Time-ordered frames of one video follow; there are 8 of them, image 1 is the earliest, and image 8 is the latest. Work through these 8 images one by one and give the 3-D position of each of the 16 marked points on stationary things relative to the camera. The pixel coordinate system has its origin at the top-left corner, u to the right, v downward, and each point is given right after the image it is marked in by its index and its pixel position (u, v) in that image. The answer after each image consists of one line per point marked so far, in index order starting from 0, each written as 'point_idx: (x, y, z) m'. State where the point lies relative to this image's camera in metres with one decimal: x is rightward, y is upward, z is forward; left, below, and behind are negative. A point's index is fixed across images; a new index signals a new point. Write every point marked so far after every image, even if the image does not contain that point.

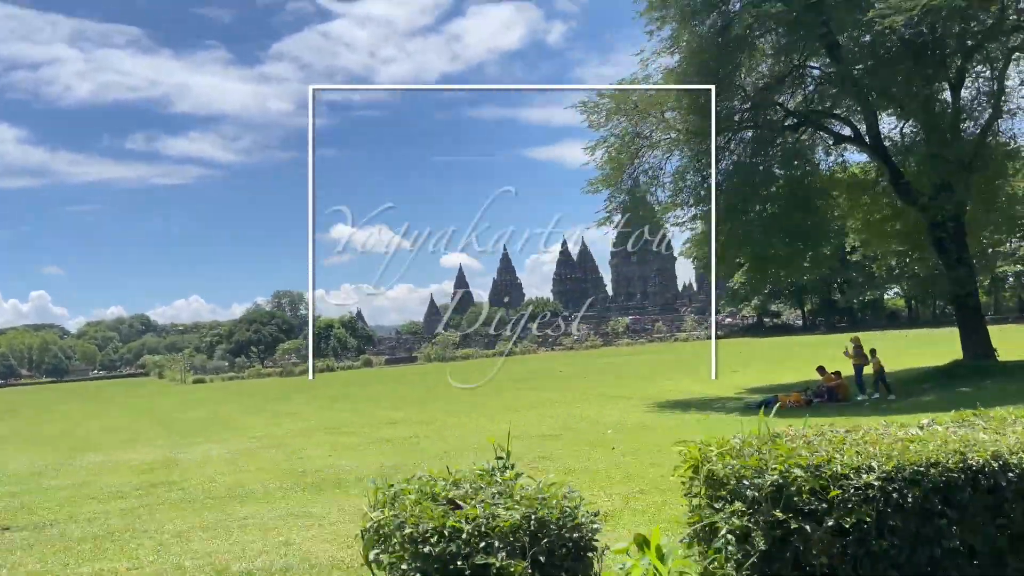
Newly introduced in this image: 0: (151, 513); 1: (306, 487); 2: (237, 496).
0: (-3.4, -2.1, +7.3) m
1: (-2.1, -2.0, +8.0) m
2: (-2.8, -2.1, +8.1) m
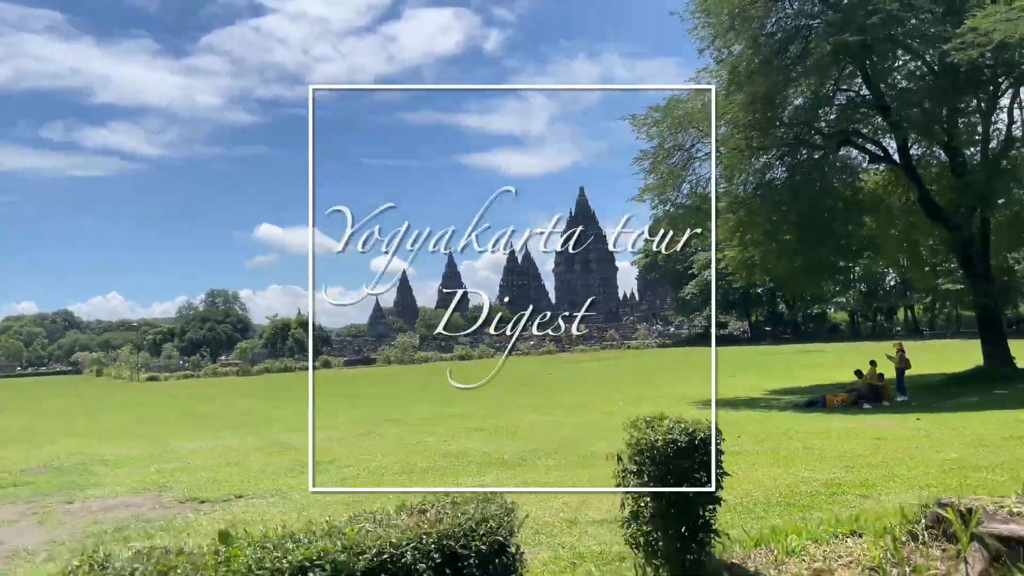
0: (-1.5, -2.0, +8.0) m
1: (-0.3, -2.0, +8.8) m
2: (-1.0, -2.1, +8.8) m
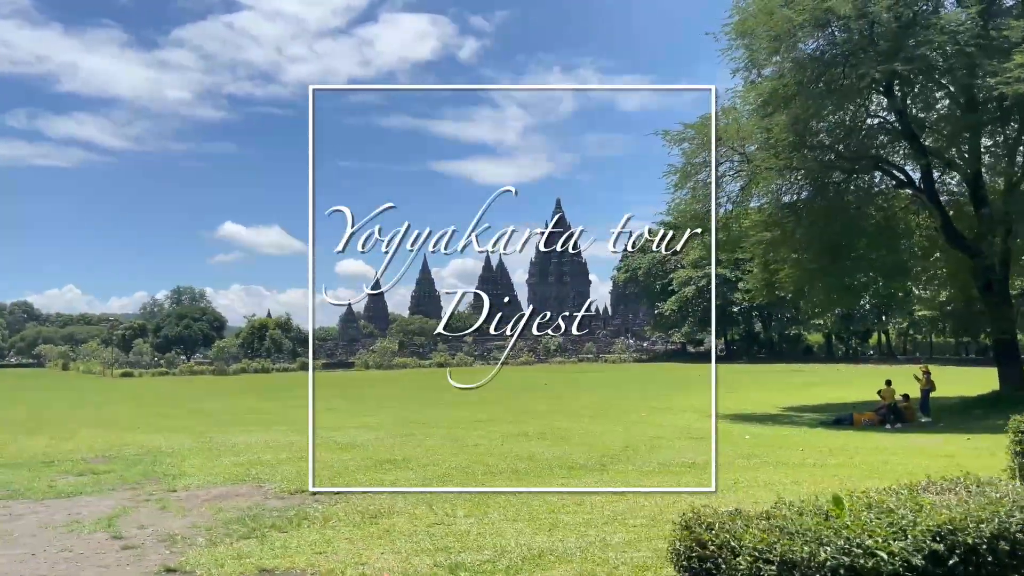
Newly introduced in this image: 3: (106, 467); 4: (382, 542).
0: (-0.5, -2.0, +8.2) m
1: (+0.6, -2.1, +9.0) m
2: (0.0, -2.1, +9.0) m
3: (-5.5, -2.5, +10.6) m
4: (-0.9, -1.8, +5.5) m
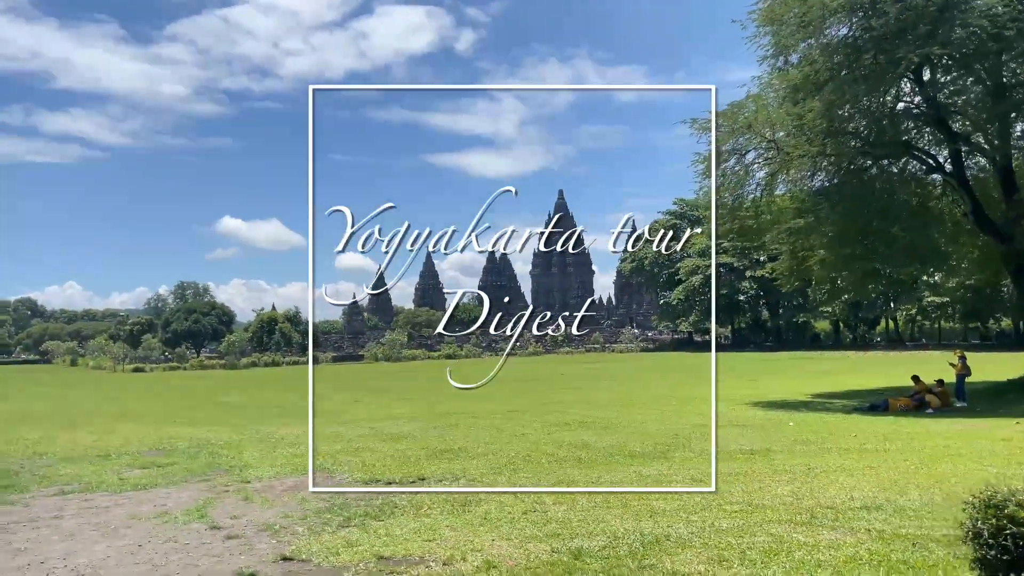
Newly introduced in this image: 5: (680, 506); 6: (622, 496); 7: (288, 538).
0: (+0.2, -1.9, +8.3) m
1: (+1.4, -2.0, +9.2) m
2: (+0.7, -2.0, +9.2) m
3: (-4.8, -2.4, +10.7) m
4: (-0.2, -1.7, +5.6) m
5: (+1.3, -1.6, +5.9) m
6: (+0.9, -1.7, +6.5) m
7: (-1.7, -1.9, +5.9) m
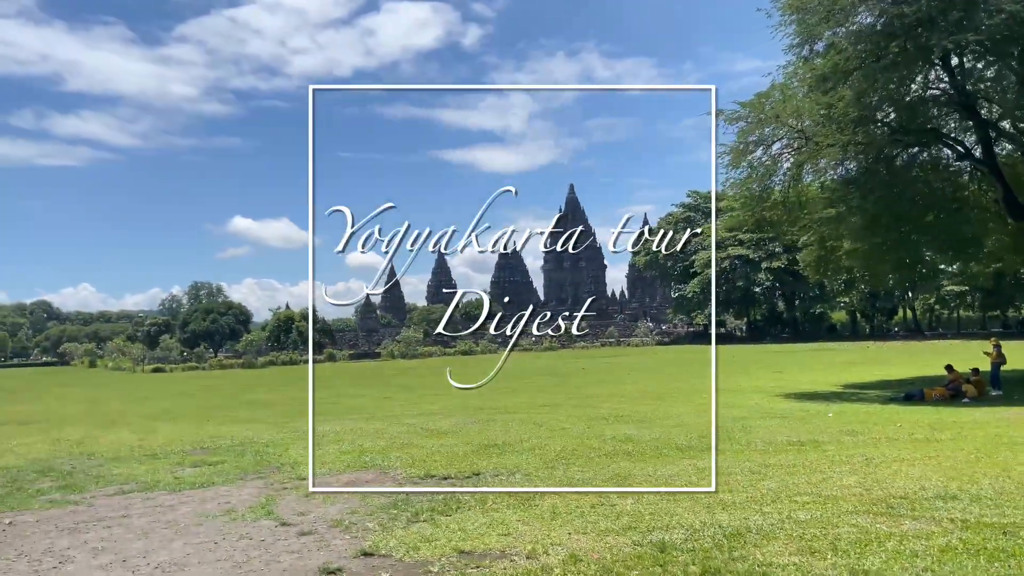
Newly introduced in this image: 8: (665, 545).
0: (+0.8, -1.9, +8.4) m
1: (+2.0, -1.9, +9.2) m
2: (+1.3, -2.0, +9.2) m
3: (-4.2, -2.4, +10.9) m
4: (+0.4, -1.7, +5.7) m
5: (+1.8, -1.6, +5.9) m
6: (+1.5, -1.7, +6.5) m
7: (-1.1, -1.9, +6.0) m
8: (+0.9, -1.6, +4.7) m
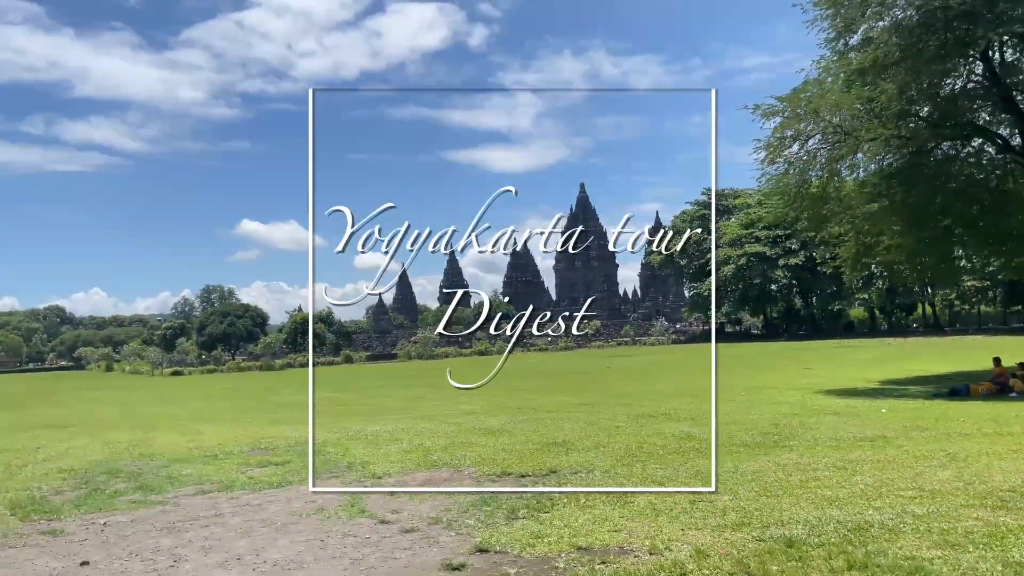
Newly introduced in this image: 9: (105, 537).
0: (+1.6, -1.9, +8.4) m
1: (+2.8, -1.9, +9.3) m
2: (+2.1, -1.9, +9.3) m
3: (-3.3, -2.4, +11.0) m
4: (+1.1, -1.7, +5.8) m
5: (+2.6, -1.6, +6.0) m
6: (+2.3, -1.7, +6.6) m
7: (-0.4, -1.9, +6.0) m
8: (+1.7, -1.5, +4.8) m
9: (-3.4, -2.1, +6.6) m
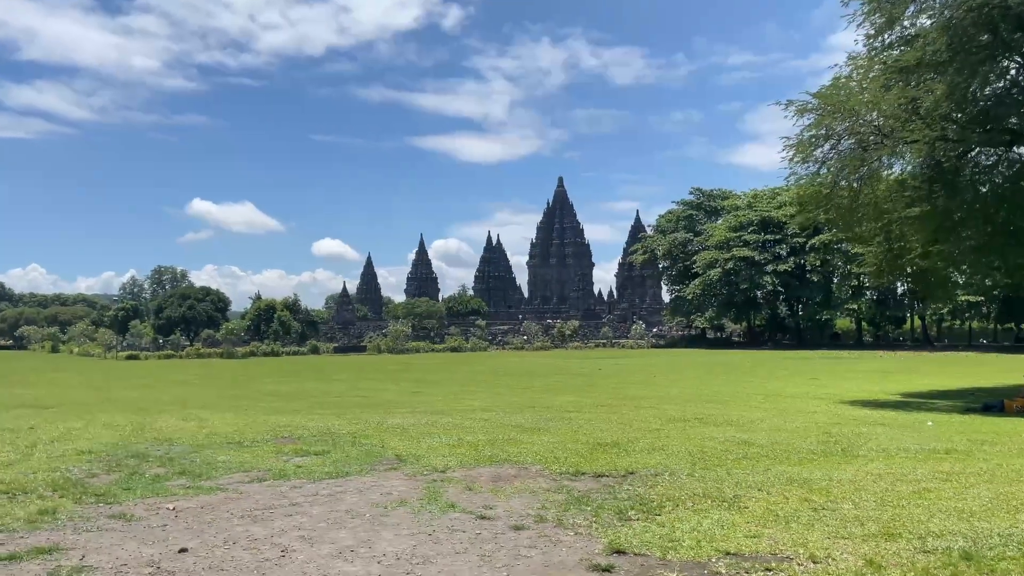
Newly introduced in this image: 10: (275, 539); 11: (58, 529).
0: (+2.4, -1.9, +8.2) m
1: (+3.5, -1.9, +9.1) m
2: (+2.8, -2.0, +9.1) m
3: (-2.7, -2.2, +10.6) m
4: (+2.0, -1.7, +5.5) m
5: (+3.5, -1.6, +5.8) m
6: (+3.1, -1.7, +6.4) m
7: (+0.5, -1.8, +5.8) m
8: (+2.6, -1.6, +4.6) m
9: (-2.6, -1.9, +6.2) m
10: (-1.7, -1.8, +5.7) m
11: (-3.5, -1.8, +6.0) m
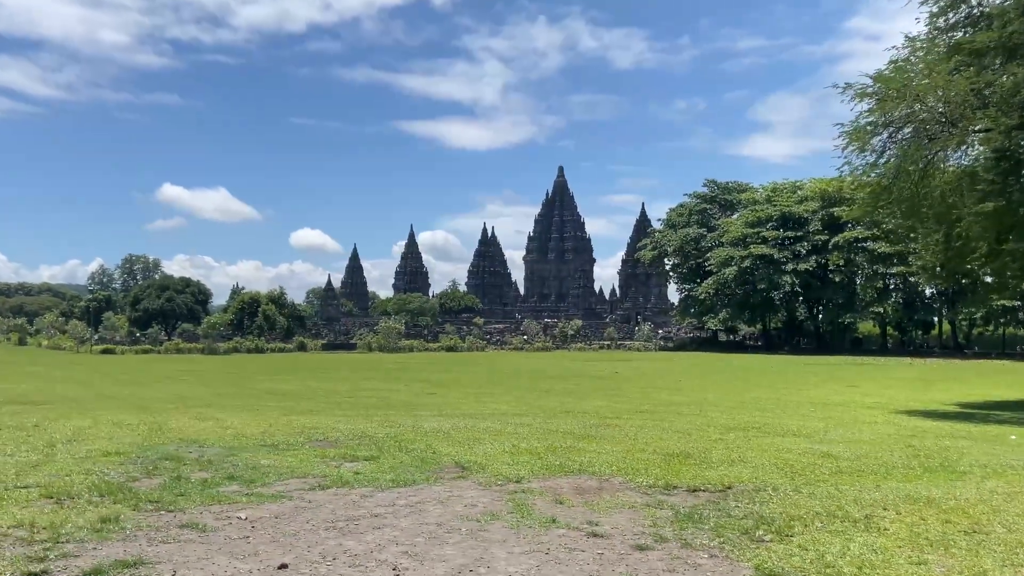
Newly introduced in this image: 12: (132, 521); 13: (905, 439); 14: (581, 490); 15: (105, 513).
0: (+3.2, -1.9, +7.7) m
1: (+4.3, -2.0, +8.6) m
2: (+3.6, -2.0, +8.6) m
3: (-1.9, -2.1, +10.0) m
4: (+2.9, -1.7, +5.0) m
5: (+4.3, -1.6, +5.3) m
6: (+4.0, -1.7, +5.9) m
7: (+1.4, -1.8, +5.2) m
8: (+3.5, -1.6, +4.1) m
9: (-1.8, -1.8, +5.6) m
10: (-0.9, -1.8, +5.1) m
11: (-2.6, -1.7, +5.4) m
12: (-3.0, -1.8, +6.1) m
13: (+5.3, -2.2, +10.8) m
14: (+0.7, -2.0, +7.6) m
15: (-3.3, -1.8, +6.3) m
